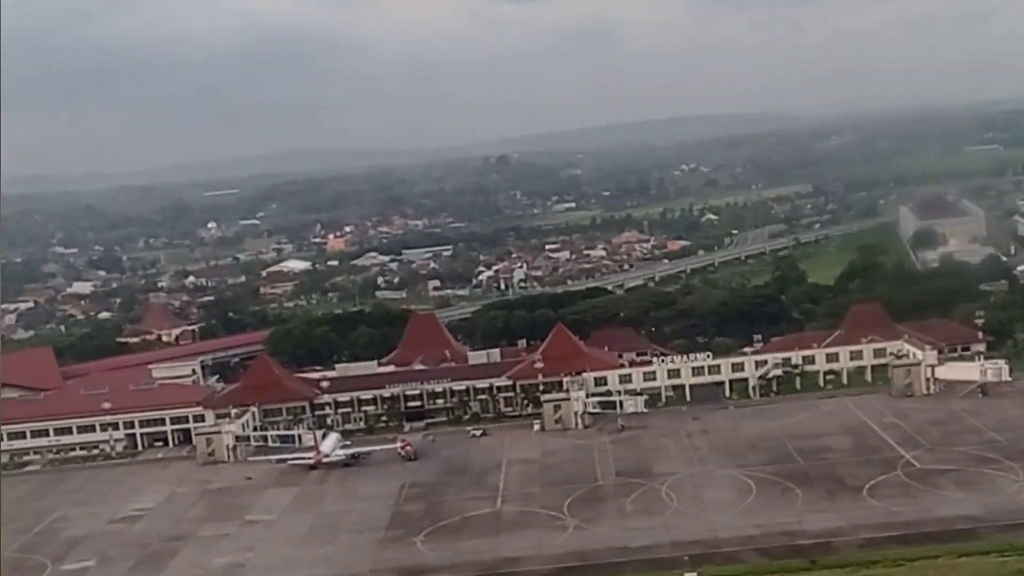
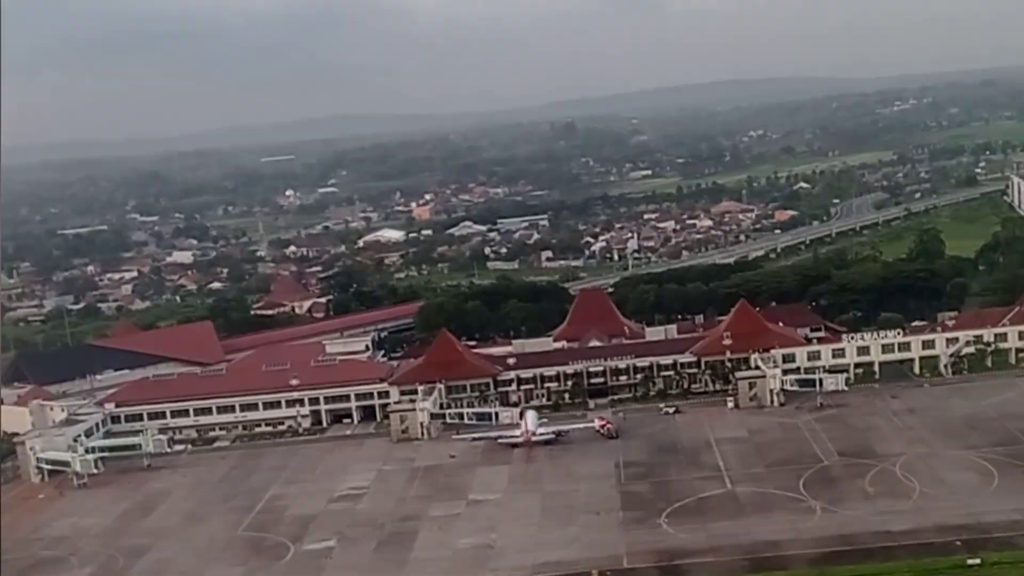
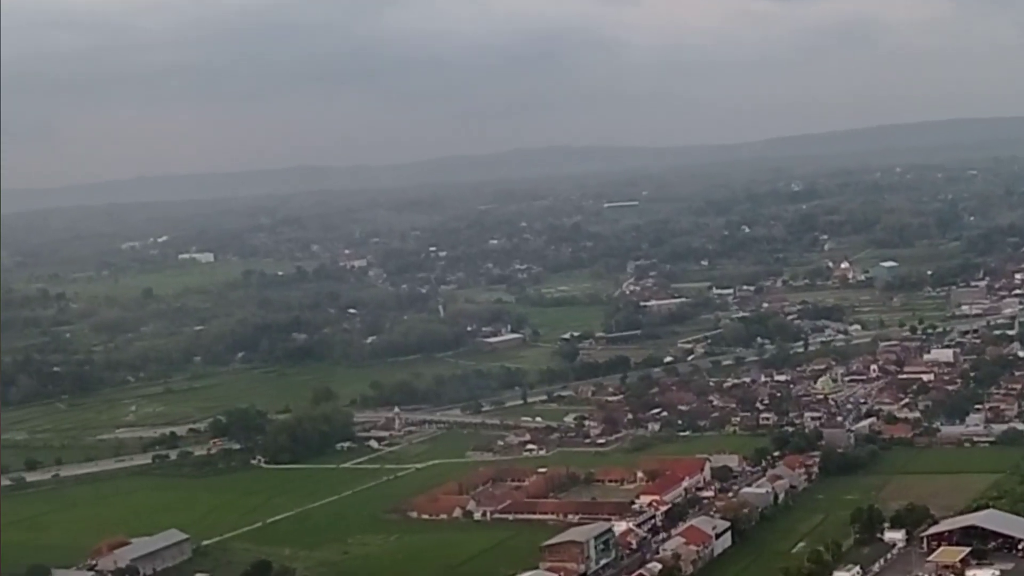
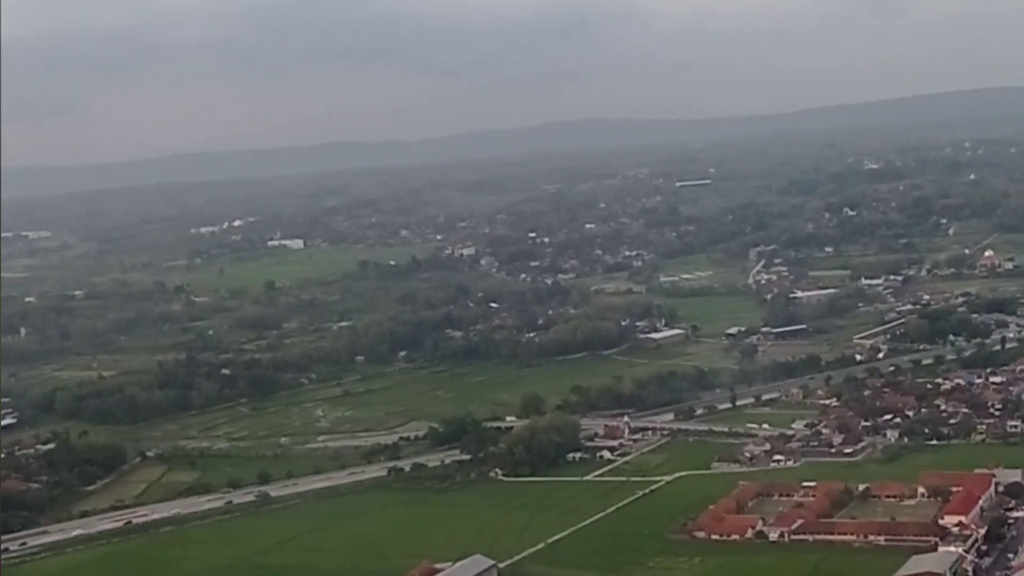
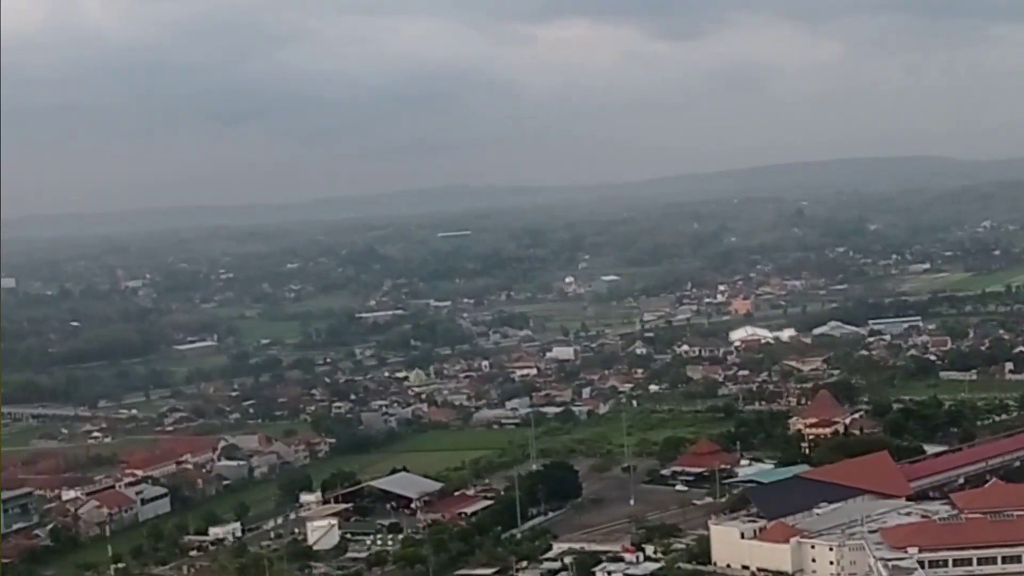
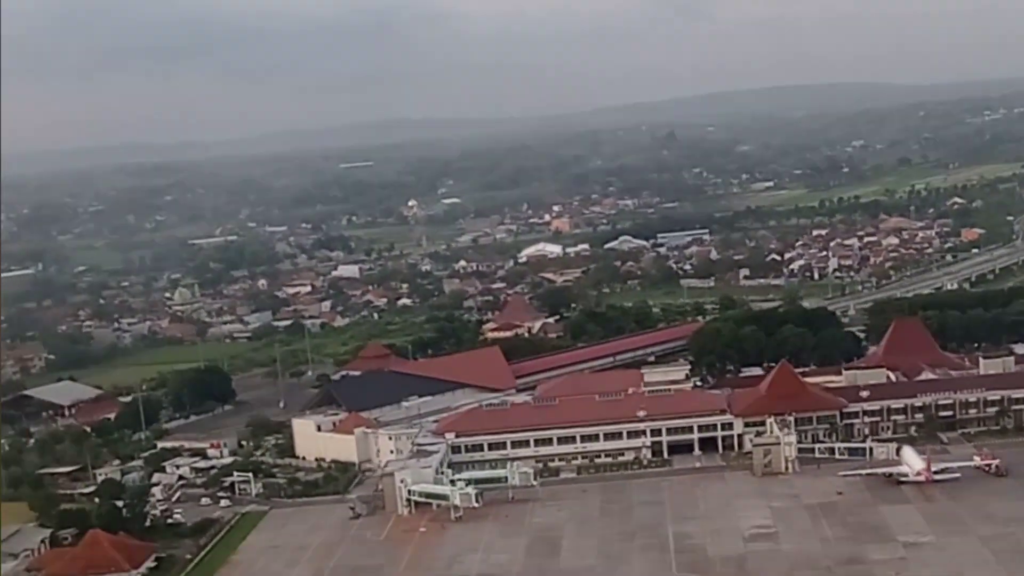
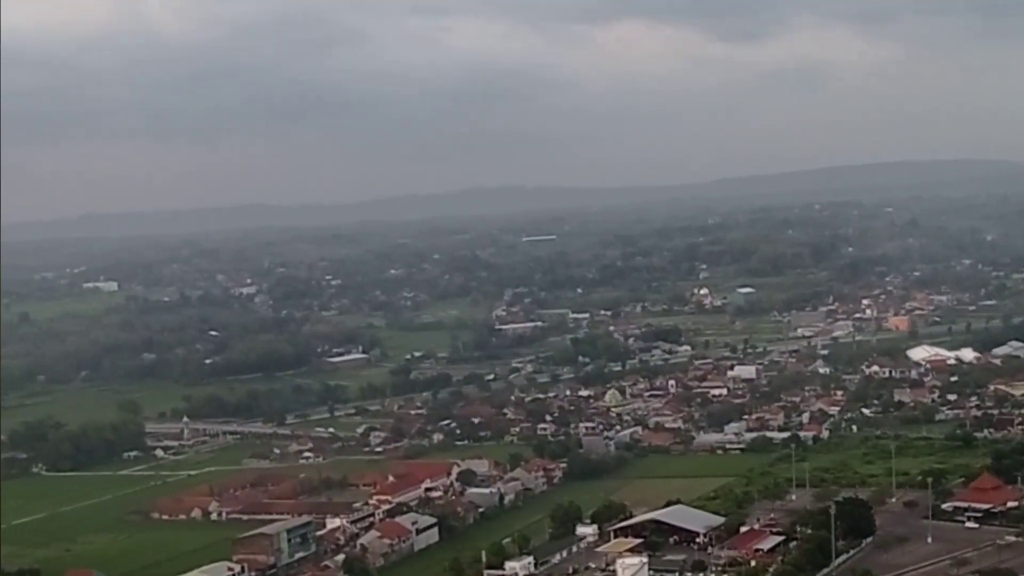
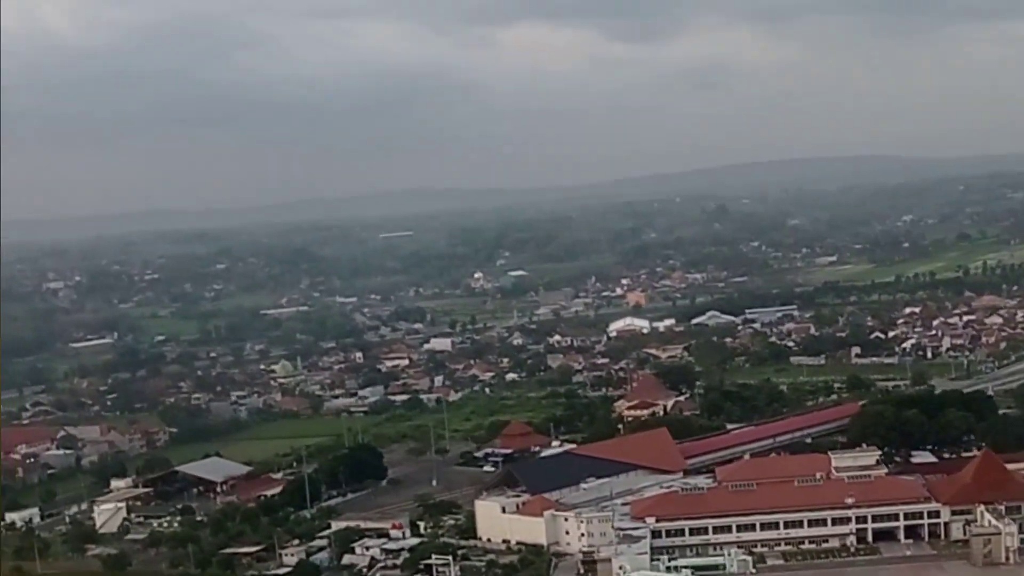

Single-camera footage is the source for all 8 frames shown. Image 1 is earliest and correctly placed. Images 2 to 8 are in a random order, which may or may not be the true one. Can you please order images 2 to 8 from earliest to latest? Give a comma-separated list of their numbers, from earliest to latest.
2, 6, 8, 5, 7, 3, 4
